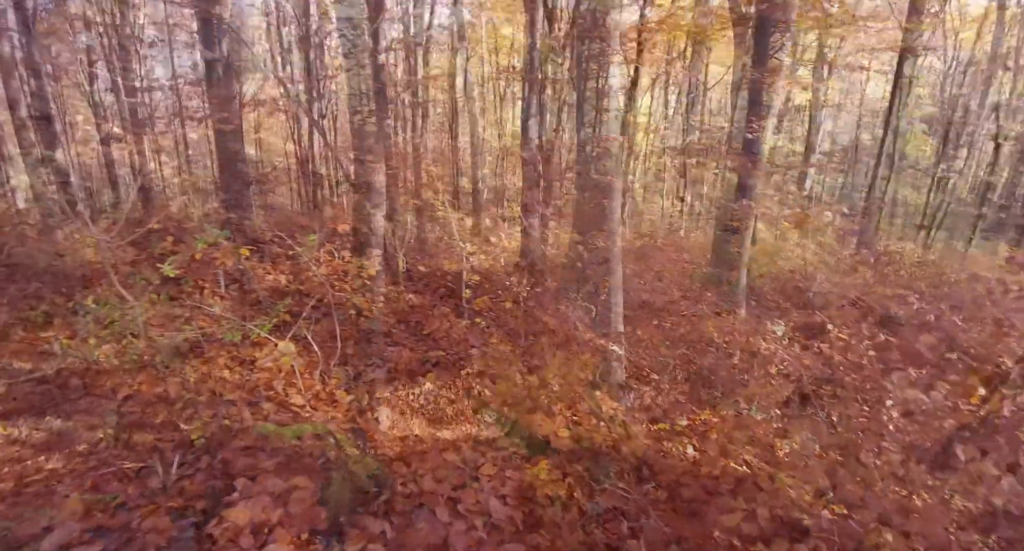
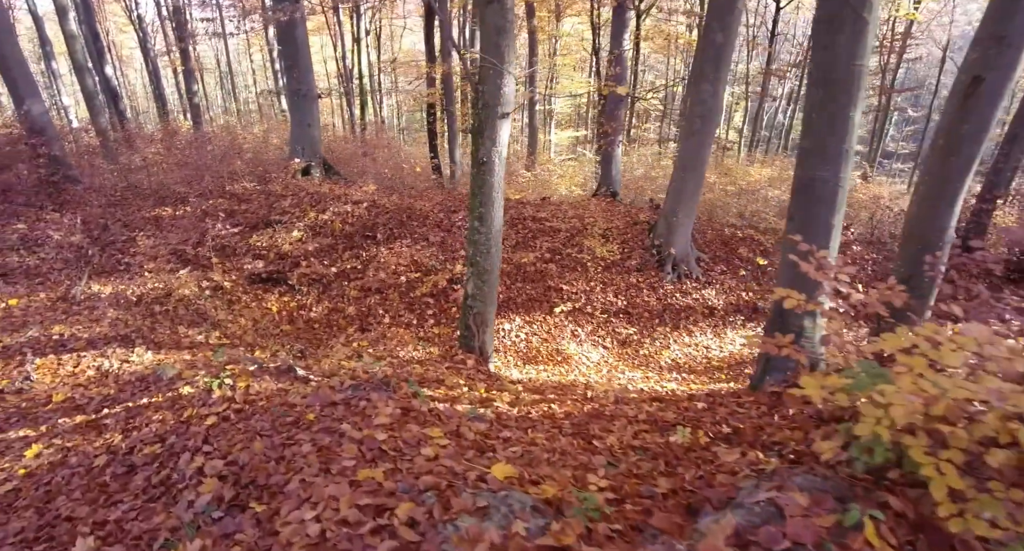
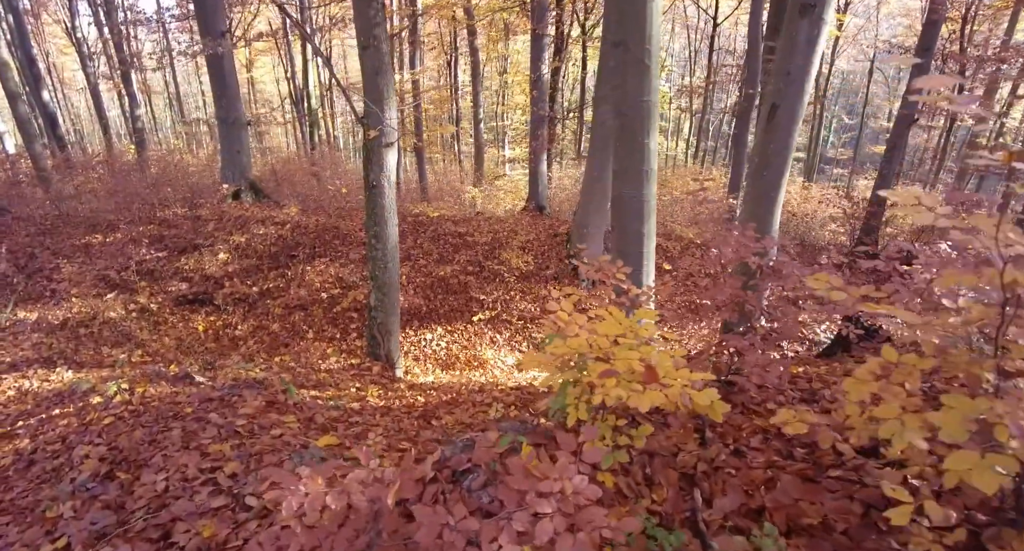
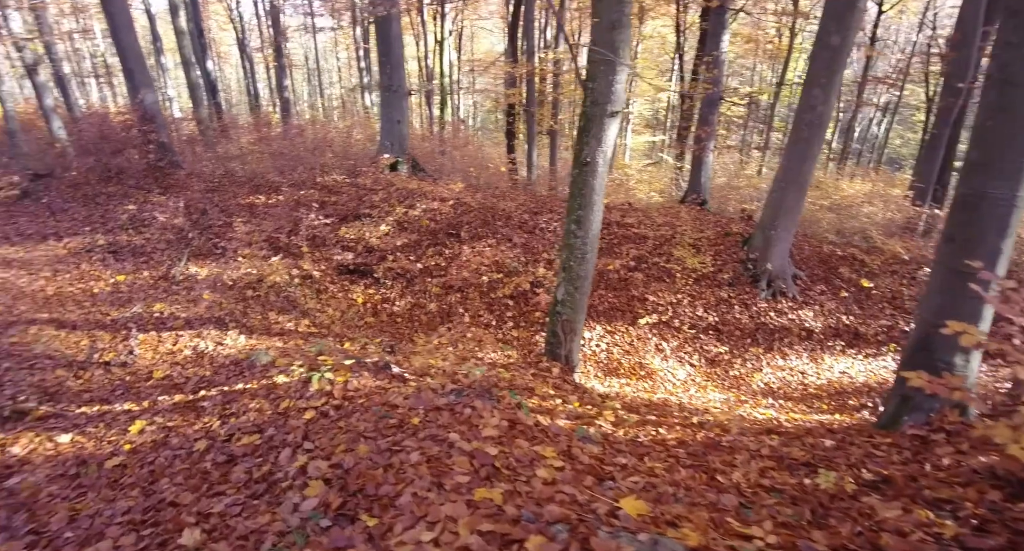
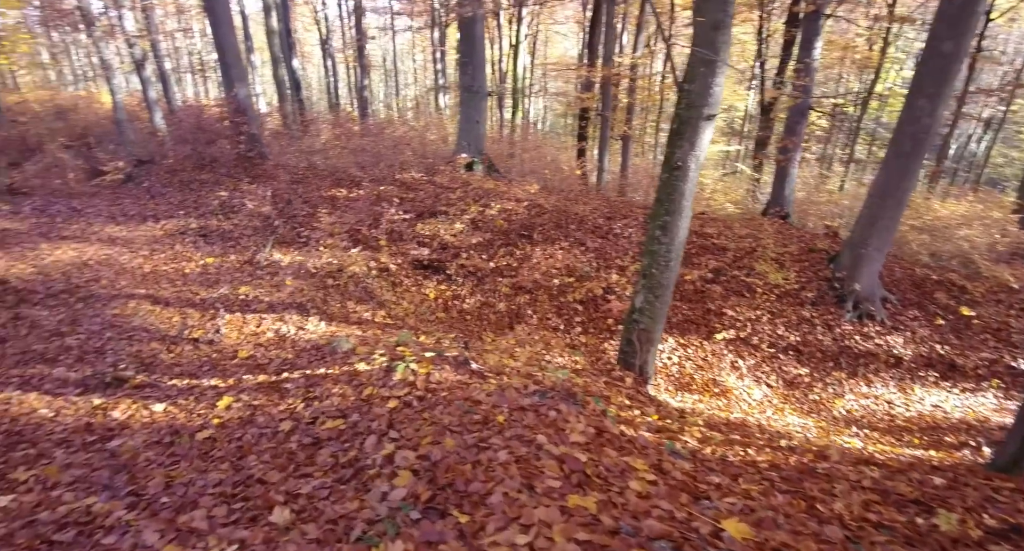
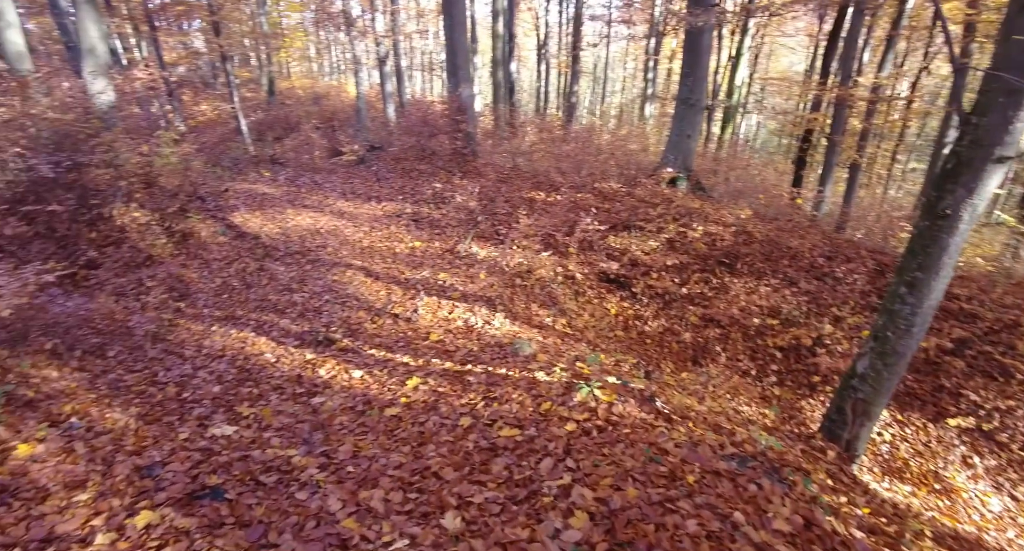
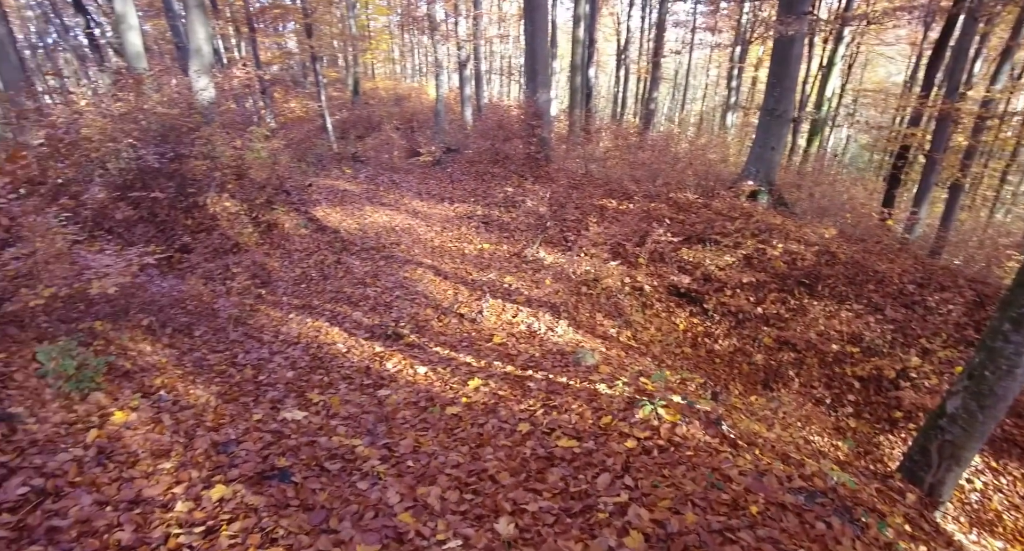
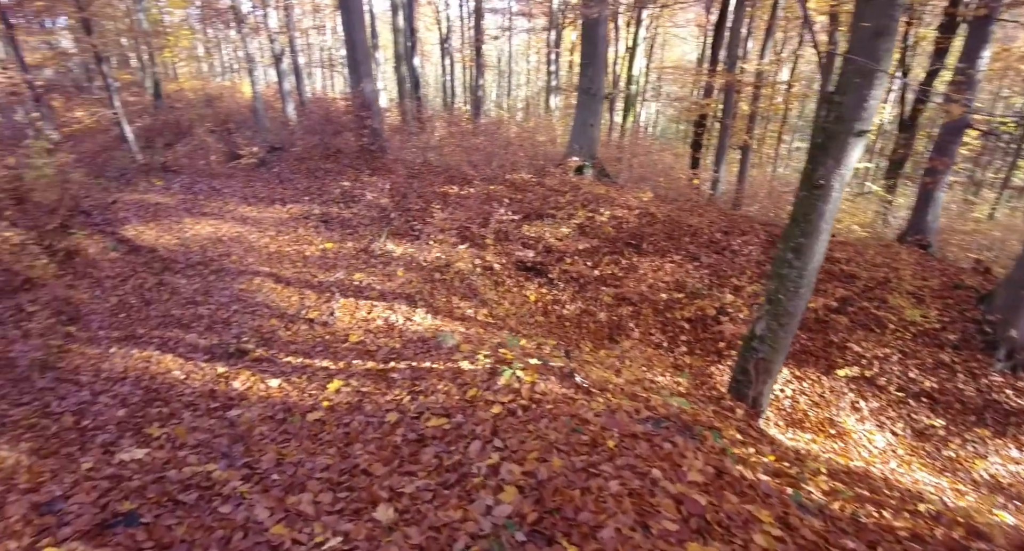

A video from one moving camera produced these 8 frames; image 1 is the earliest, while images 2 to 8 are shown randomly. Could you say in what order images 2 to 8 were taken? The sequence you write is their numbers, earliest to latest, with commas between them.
3, 2, 4, 5, 8, 6, 7
